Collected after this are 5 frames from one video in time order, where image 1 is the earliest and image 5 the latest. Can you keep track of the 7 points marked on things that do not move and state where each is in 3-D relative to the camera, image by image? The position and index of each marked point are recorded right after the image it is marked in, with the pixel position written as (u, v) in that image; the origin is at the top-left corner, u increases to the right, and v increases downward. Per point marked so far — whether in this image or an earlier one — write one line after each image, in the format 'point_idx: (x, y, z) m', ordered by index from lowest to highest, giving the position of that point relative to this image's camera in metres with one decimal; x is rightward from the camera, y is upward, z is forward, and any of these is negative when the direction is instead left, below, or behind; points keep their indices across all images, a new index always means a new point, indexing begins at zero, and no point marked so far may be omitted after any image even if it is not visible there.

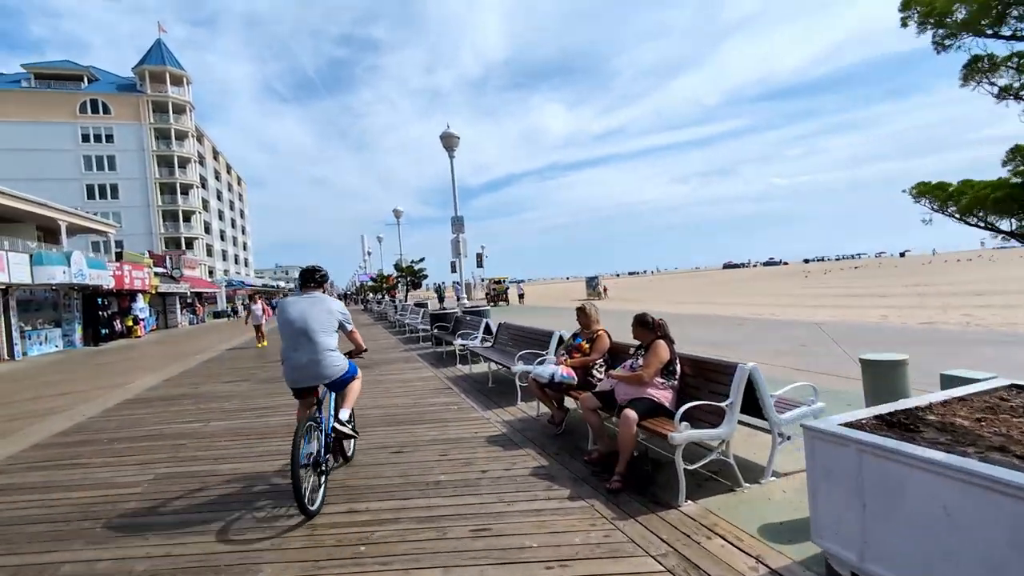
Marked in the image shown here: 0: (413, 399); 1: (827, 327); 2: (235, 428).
0: (-1.4, -1.6, +7.4) m
1: (+7.5, -0.9, +12.1) m
2: (-3.5, -1.8, +6.5) m
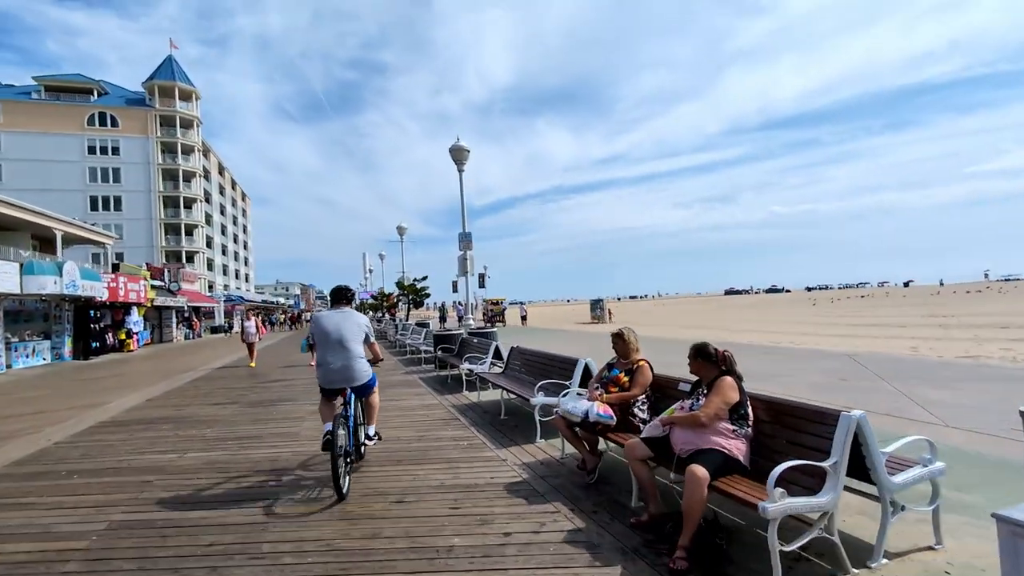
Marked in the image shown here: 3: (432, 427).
0: (-1.2, -1.8, +6.5) m
1: (+7.7, -1.6, +11.3) m
2: (-3.3, -1.9, +5.7) m
3: (-1.1, -1.8, +6.7) m
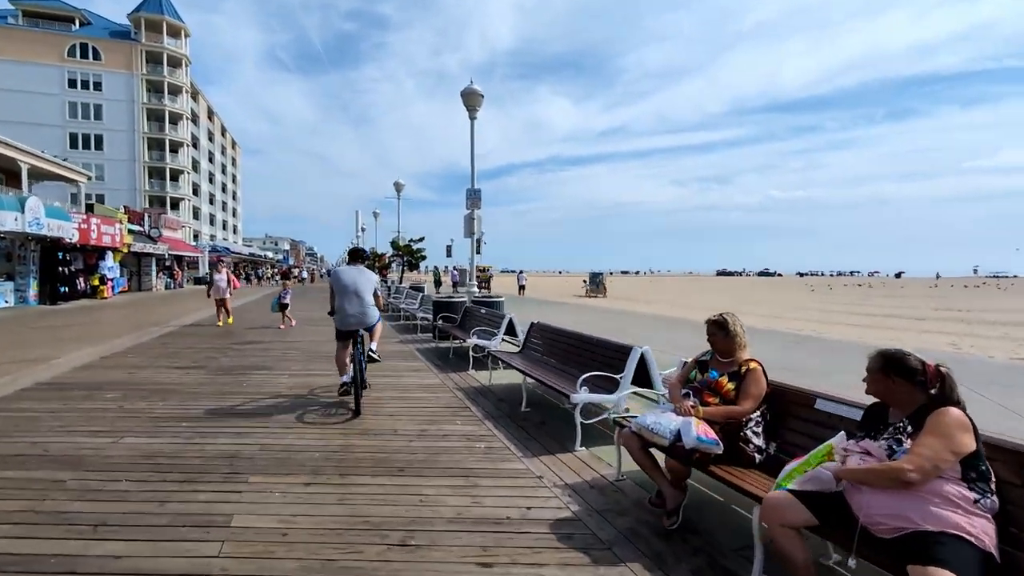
0: (-1.0, -1.4, +5.3) m
1: (+7.9, -1.3, +10.2) m
2: (-3.1, -1.4, +4.4) m
3: (-0.8, -1.4, +5.4) m
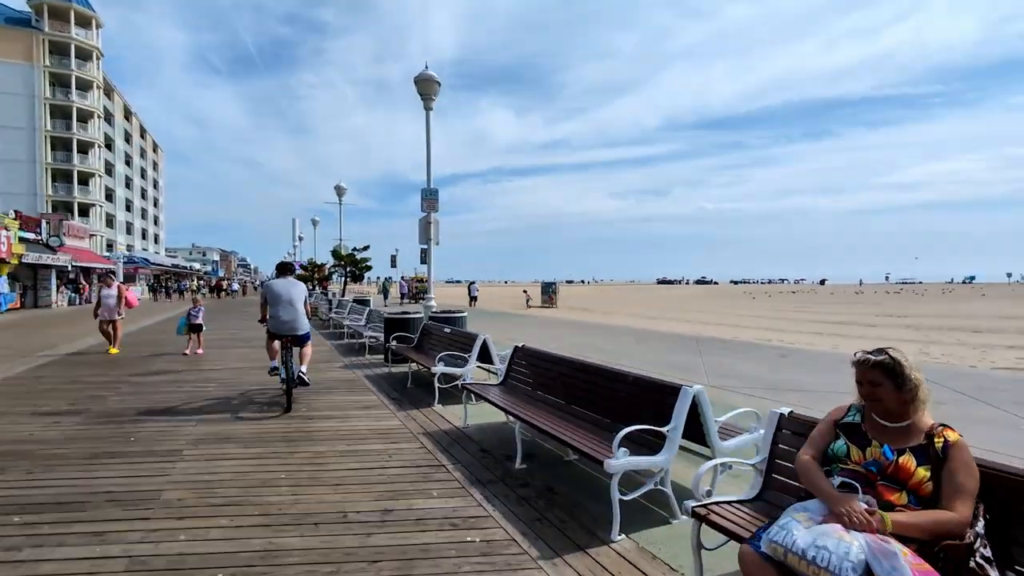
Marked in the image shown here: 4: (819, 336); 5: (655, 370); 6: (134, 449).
0: (-1.0, -1.5, +3.7) m
1: (+7.3, -1.5, +9.6) m
2: (-3.0, -1.6, +2.7) m
3: (-0.8, -1.5, +3.9) m
4: (+11.1, -1.7, +18.7) m
5: (+2.7, -1.5, +9.5) m
6: (-3.6, -1.5, +4.9) m
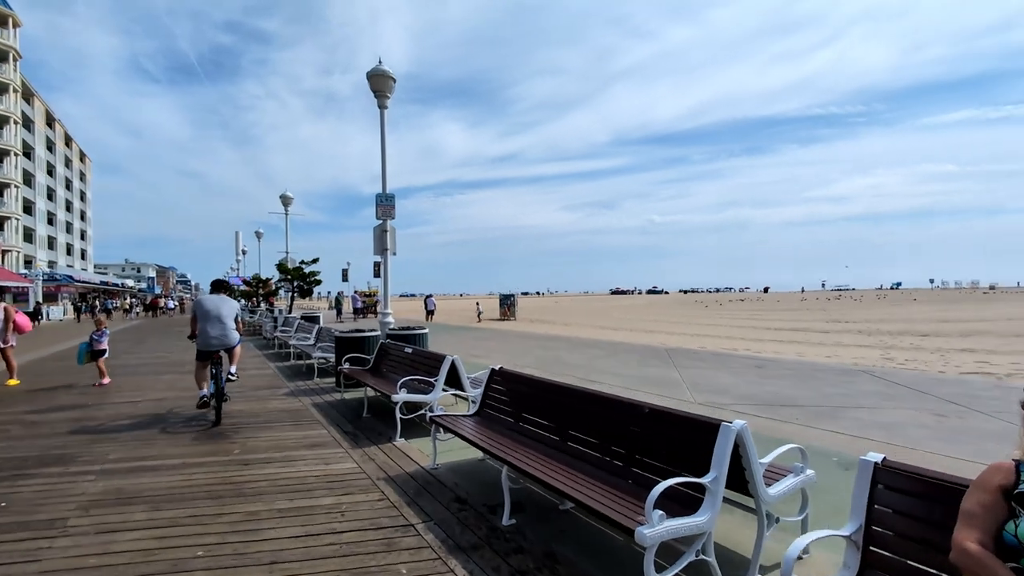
0: (-1.0, -1.6, +2.8) m
1: (+6.7, -1.6, +9.3) m
2: (-2.9, -1.7, +1.6) m
3: (-0.9, -1.6, +3.0) m
4: (+9.8, -2.0, +18.8) m
5: (+2.1, -1.7, +8.9) m
6: (-3.7, -1.7, +3.7) m
